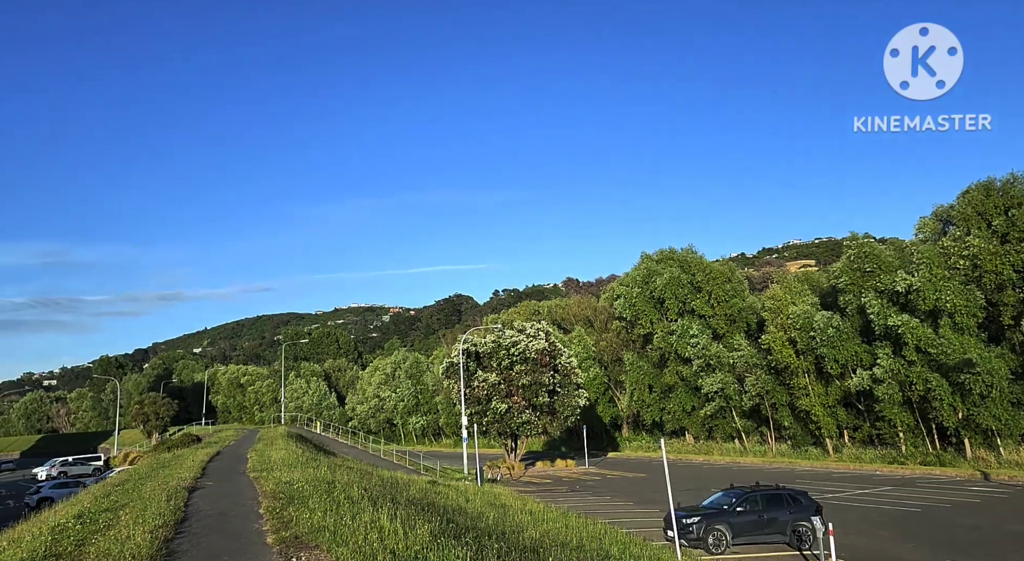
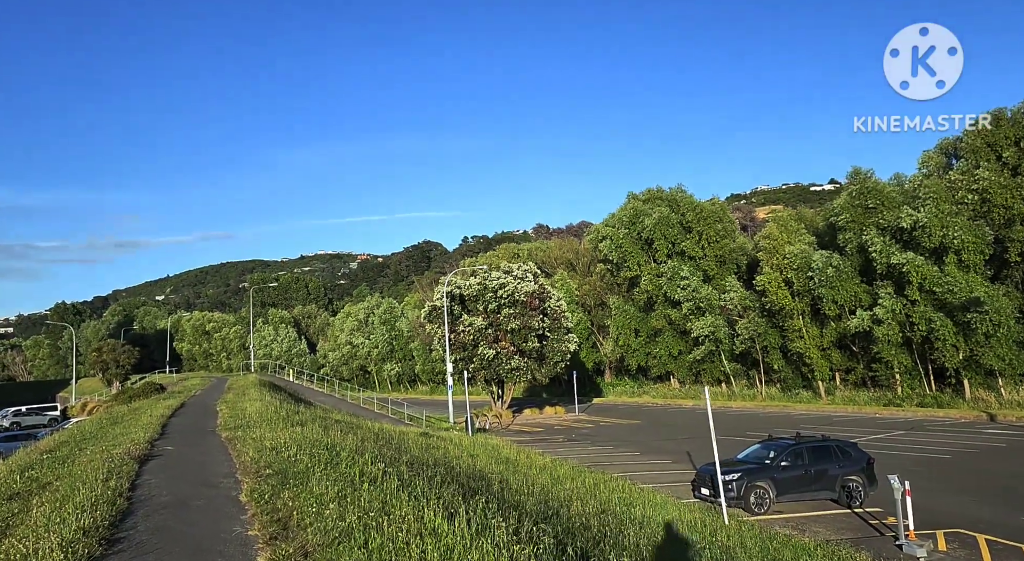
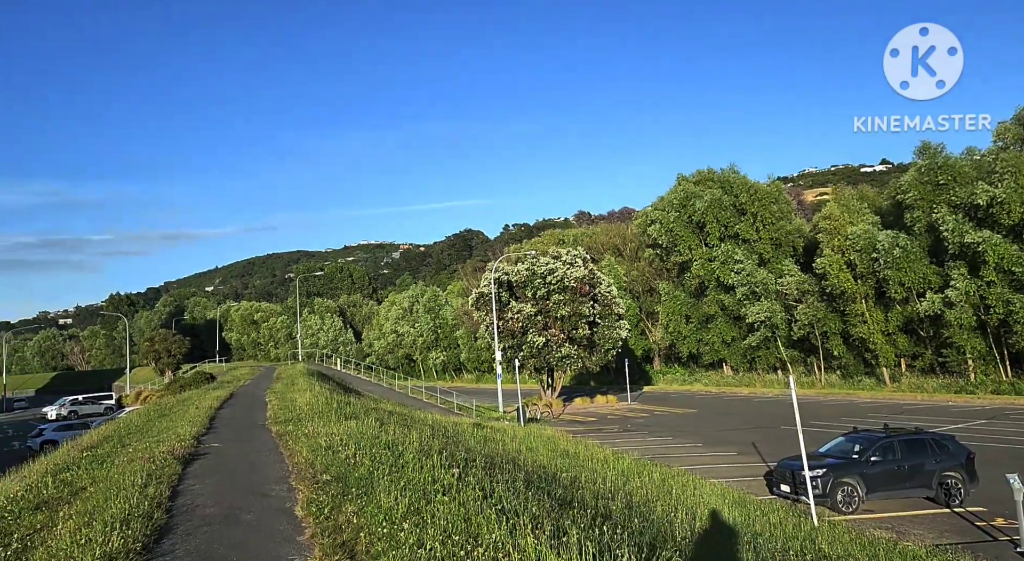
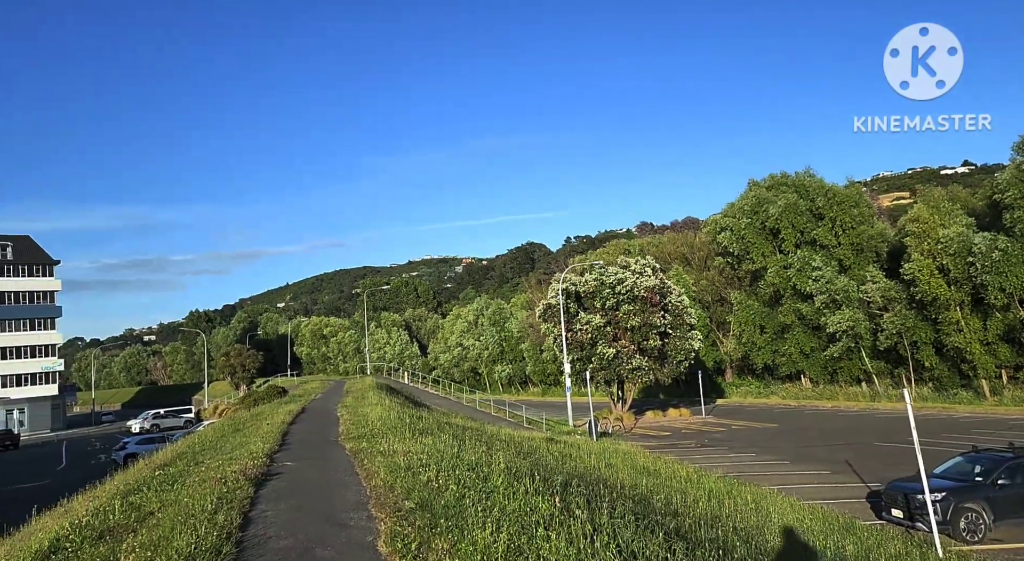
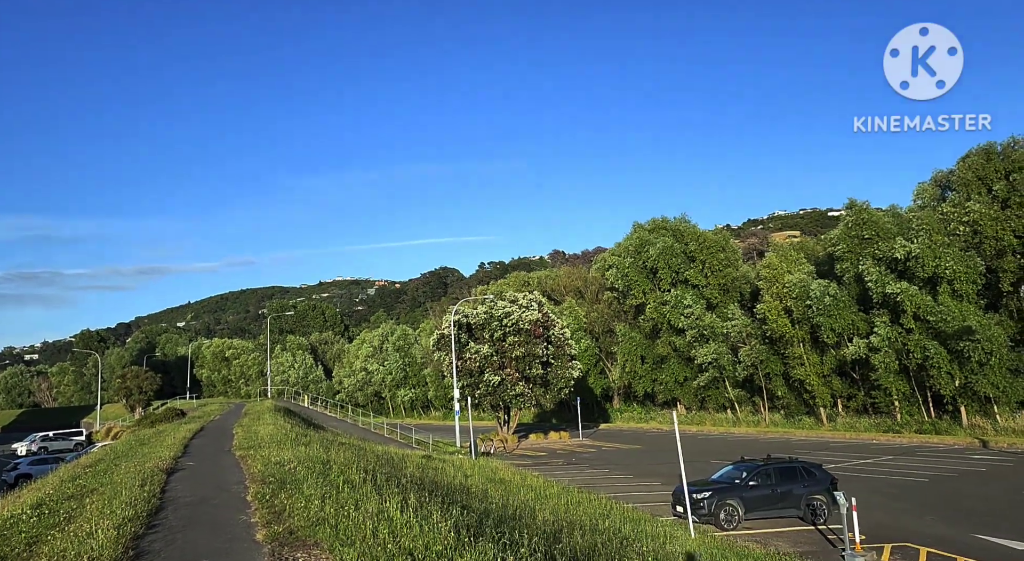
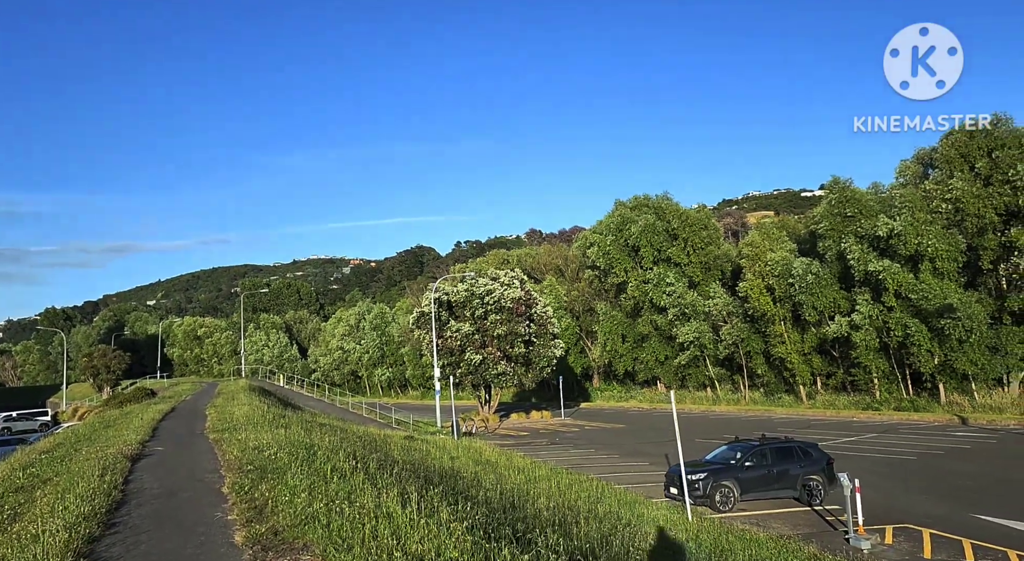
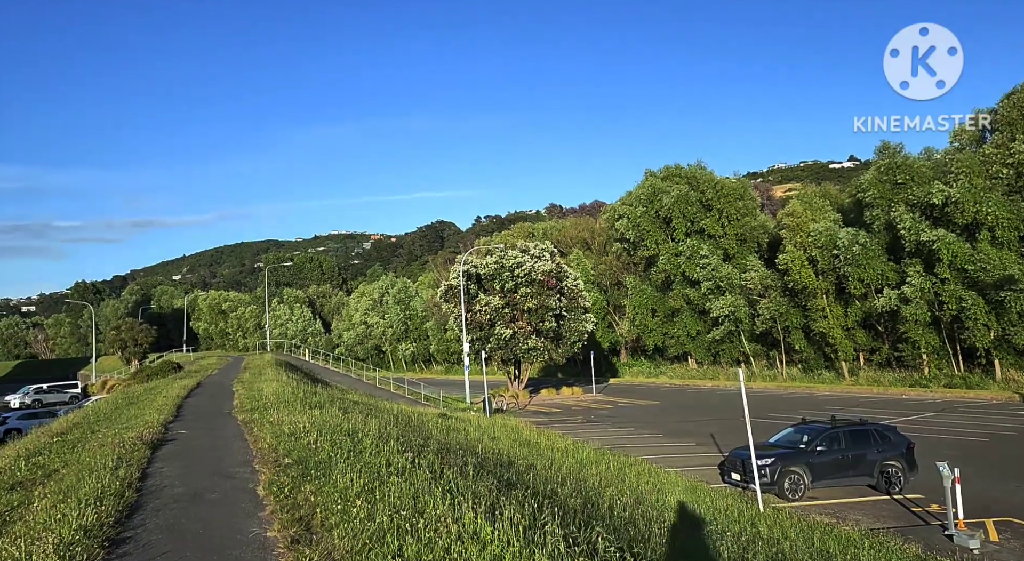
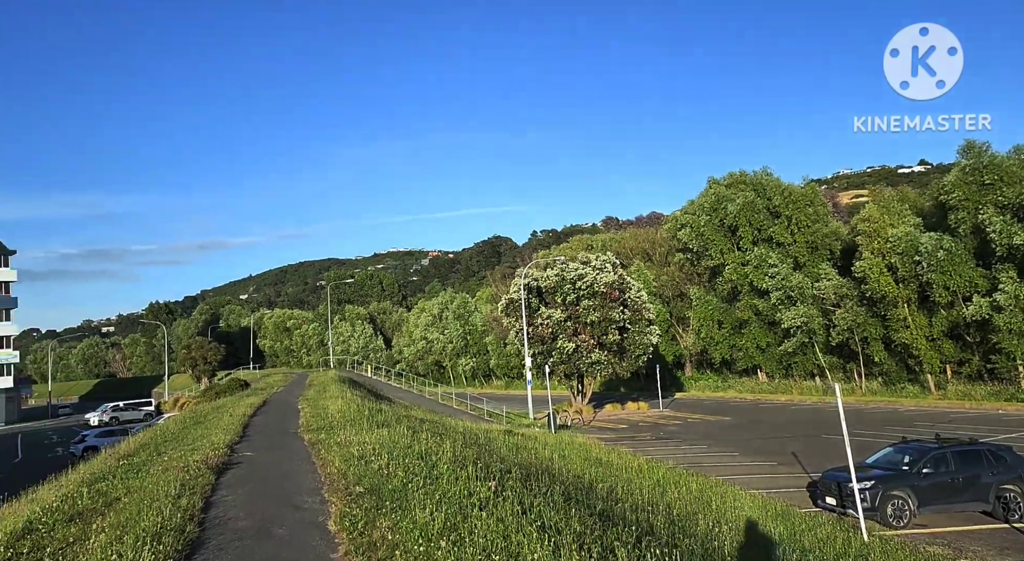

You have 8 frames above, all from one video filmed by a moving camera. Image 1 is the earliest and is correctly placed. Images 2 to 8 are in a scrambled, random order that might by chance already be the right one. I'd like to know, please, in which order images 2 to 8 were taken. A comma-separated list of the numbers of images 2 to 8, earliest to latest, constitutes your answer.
5, 6, 2, 7, 3, 8, 4
